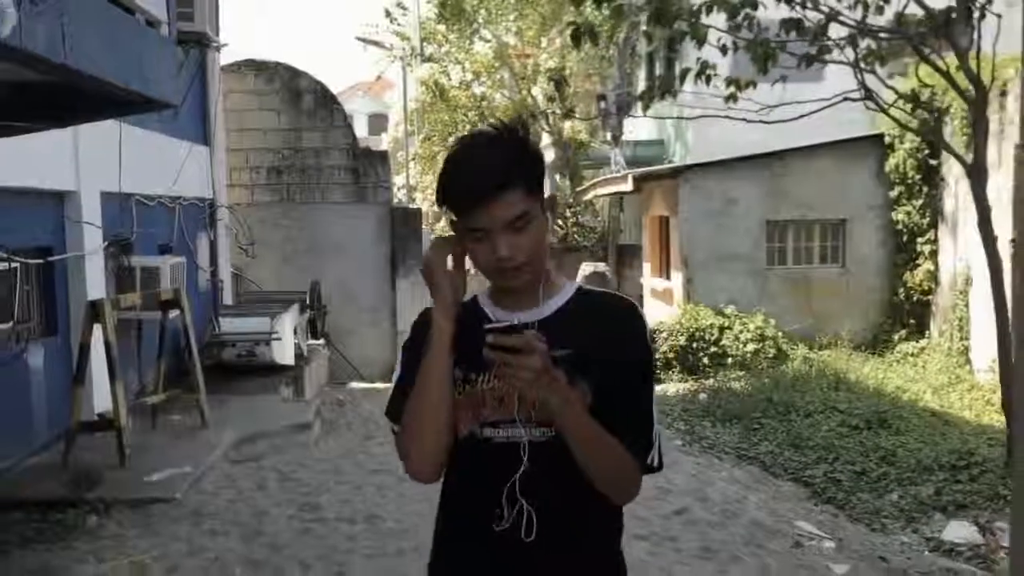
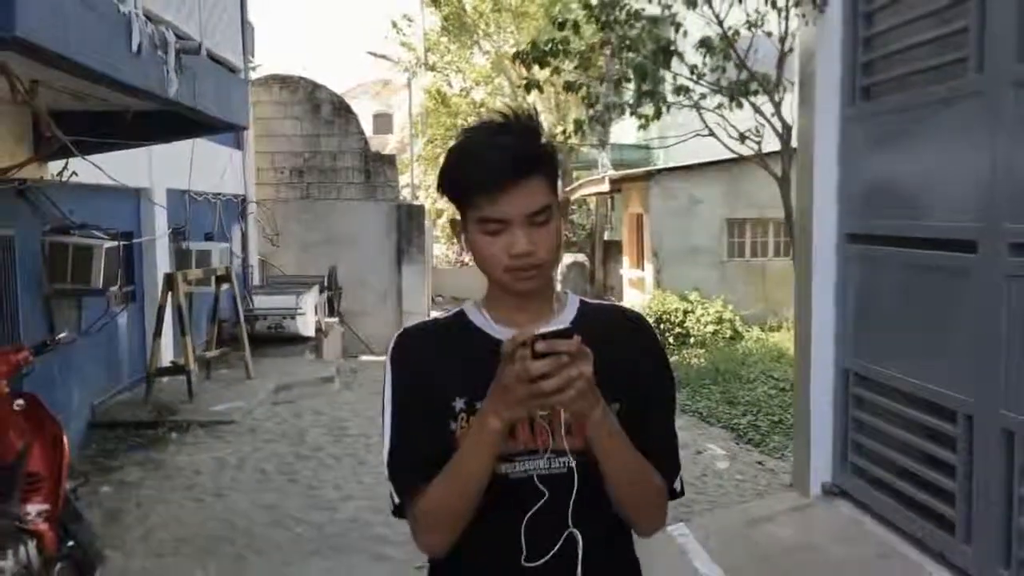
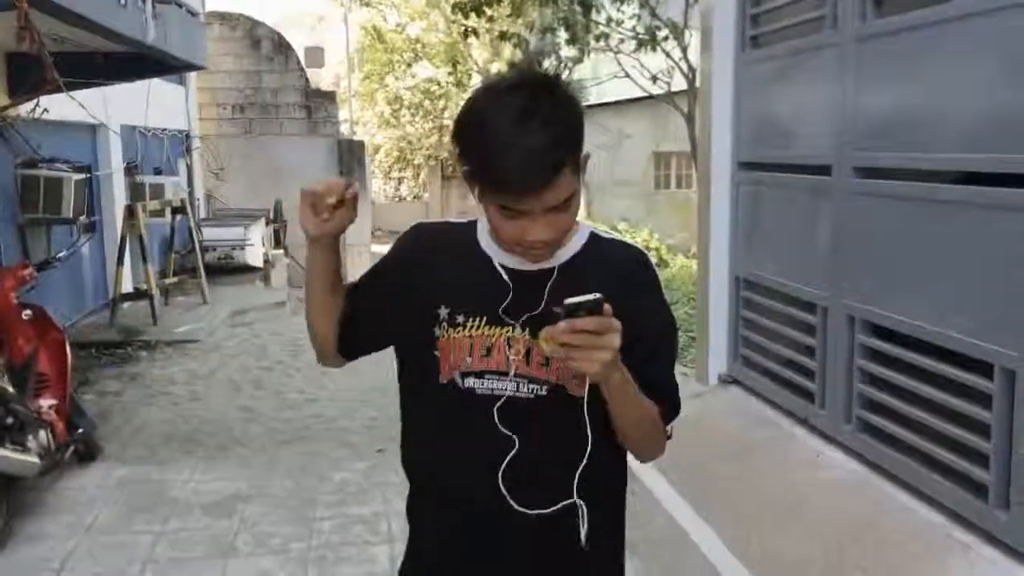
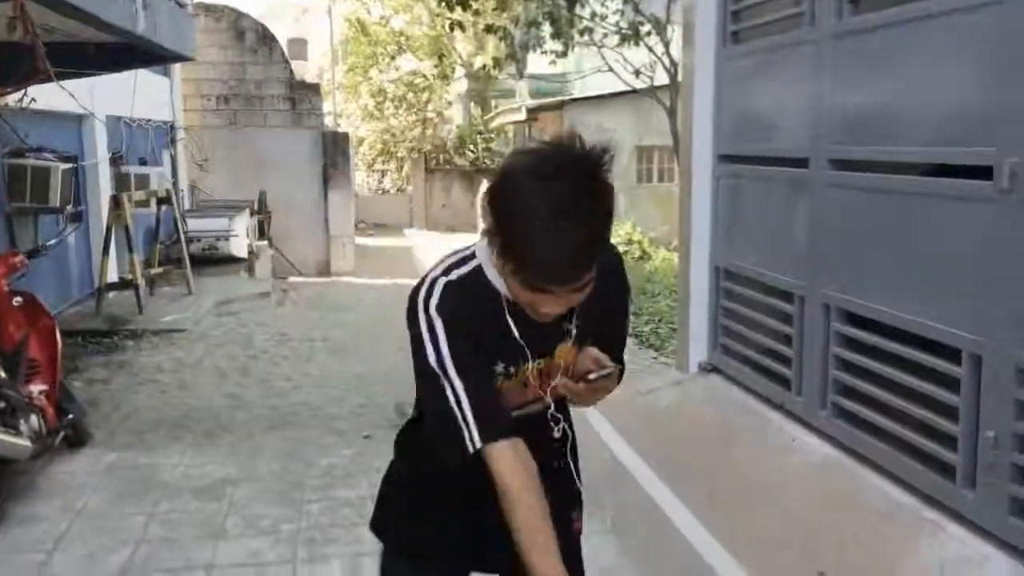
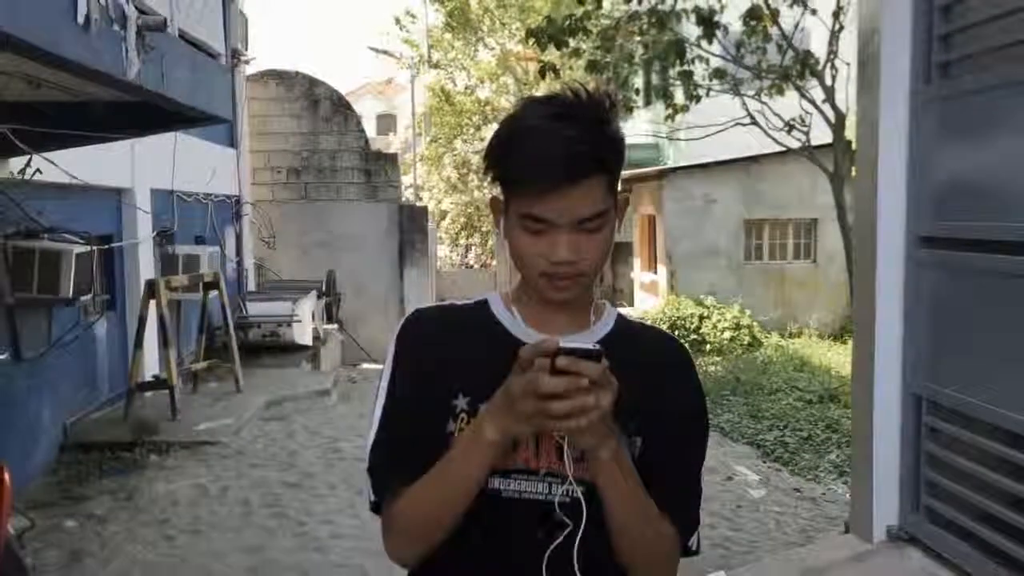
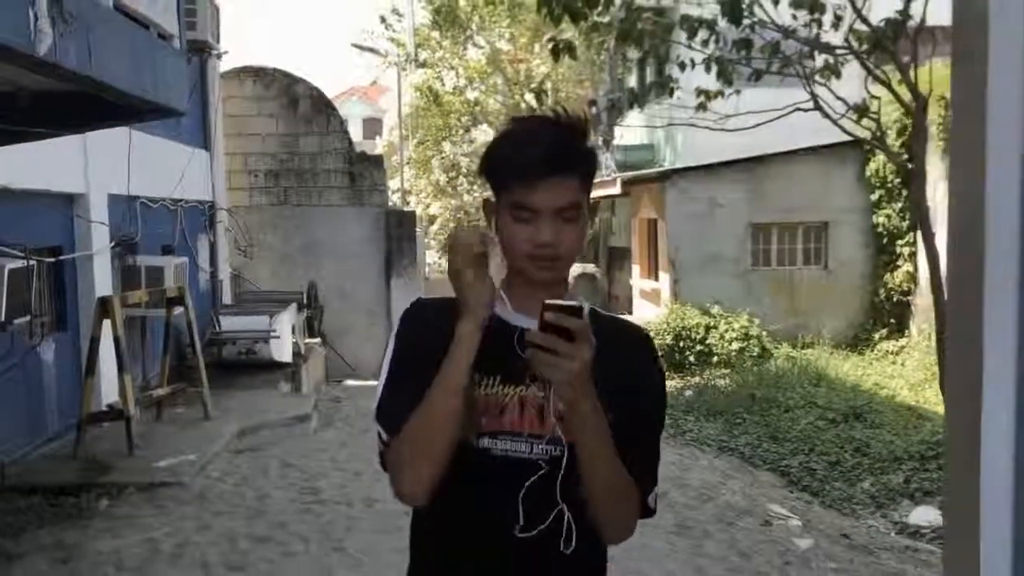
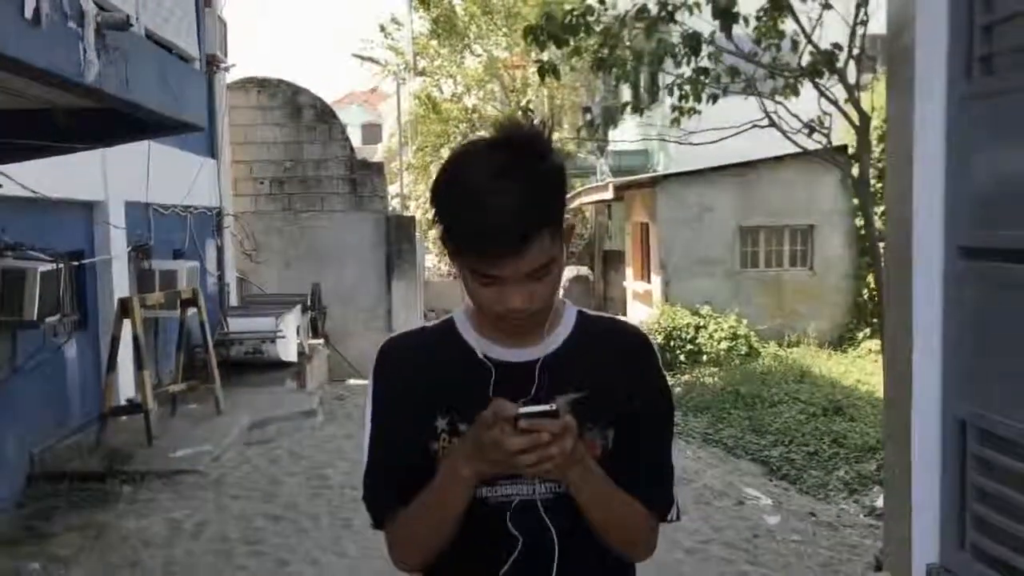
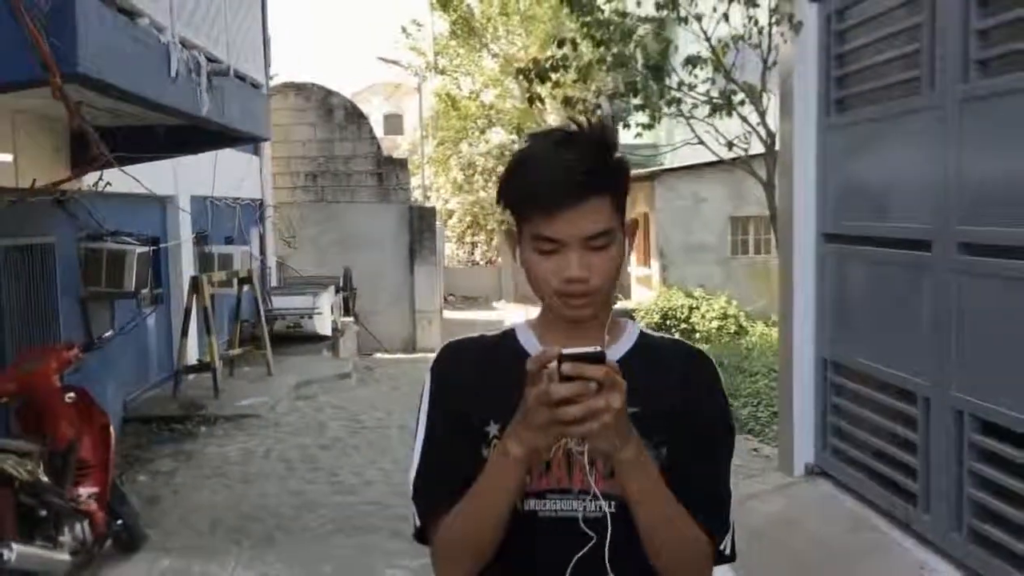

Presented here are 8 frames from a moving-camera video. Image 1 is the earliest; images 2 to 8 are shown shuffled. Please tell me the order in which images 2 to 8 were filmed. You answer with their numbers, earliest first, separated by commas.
6, 7, 5, 2, 8, 3, 4
